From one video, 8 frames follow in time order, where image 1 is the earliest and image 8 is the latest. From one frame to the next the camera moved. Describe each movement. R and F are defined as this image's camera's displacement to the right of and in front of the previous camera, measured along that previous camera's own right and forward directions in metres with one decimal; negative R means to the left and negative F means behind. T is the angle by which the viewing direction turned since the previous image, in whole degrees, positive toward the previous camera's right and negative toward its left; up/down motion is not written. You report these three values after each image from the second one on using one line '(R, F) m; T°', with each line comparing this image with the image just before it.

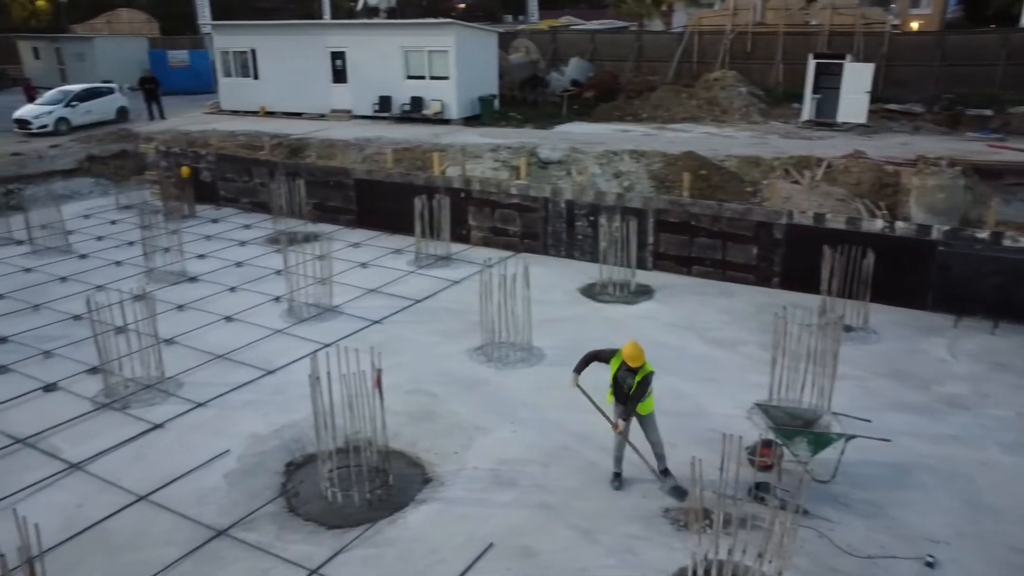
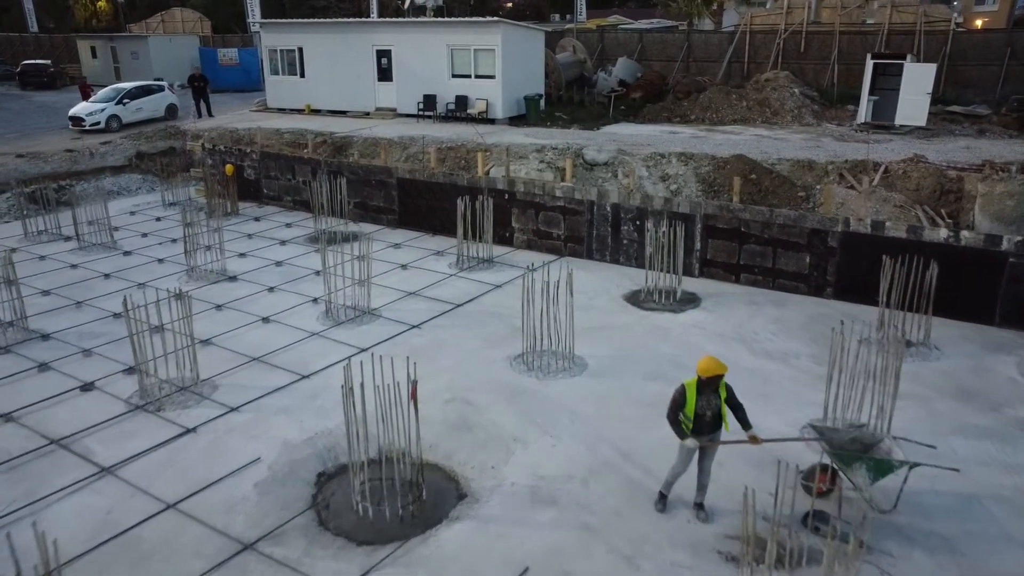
(0.0, +0.2) m; -3°
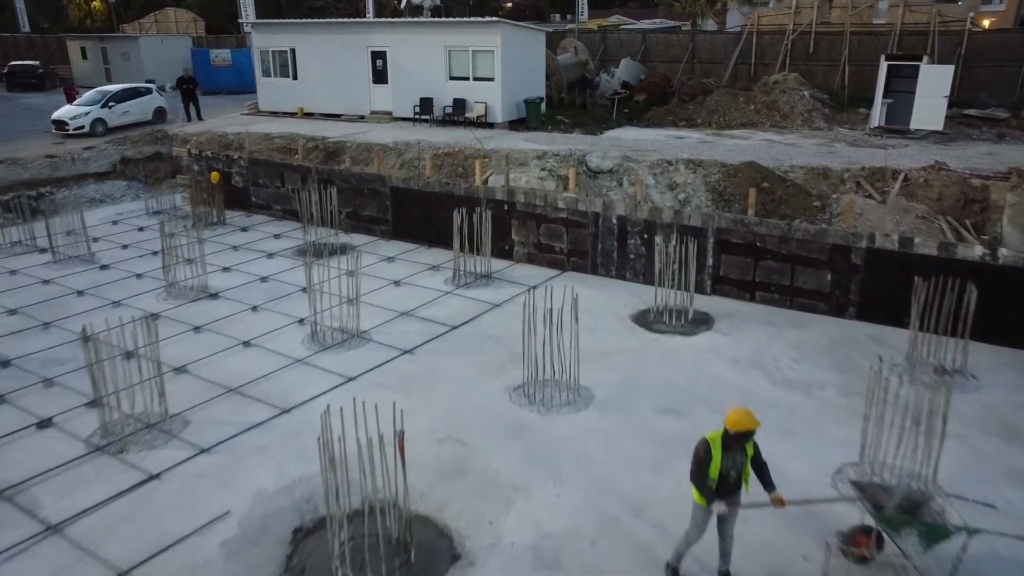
(0.0, +0.7) m; 0°
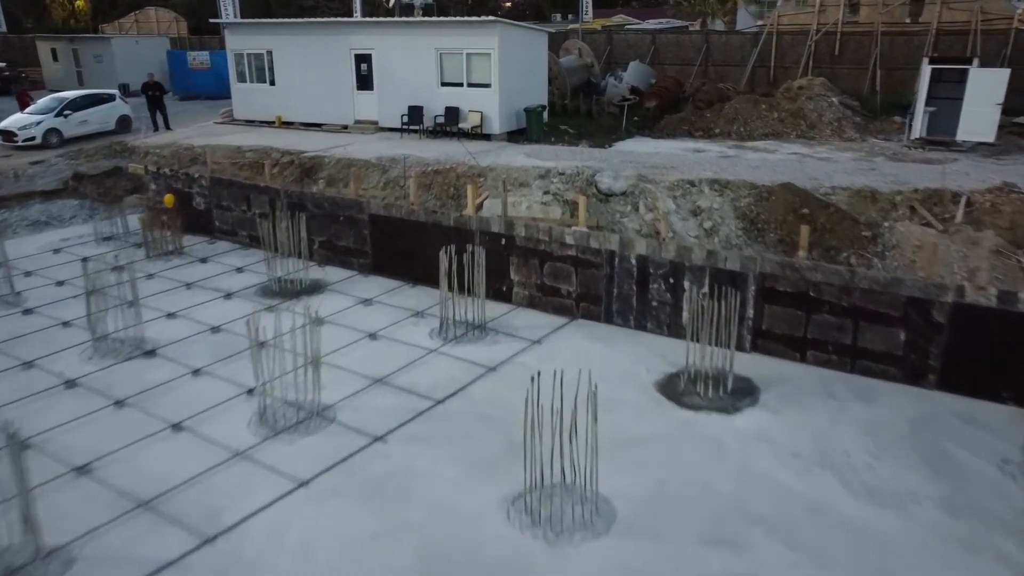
(0.0, +1.7) m; 0°
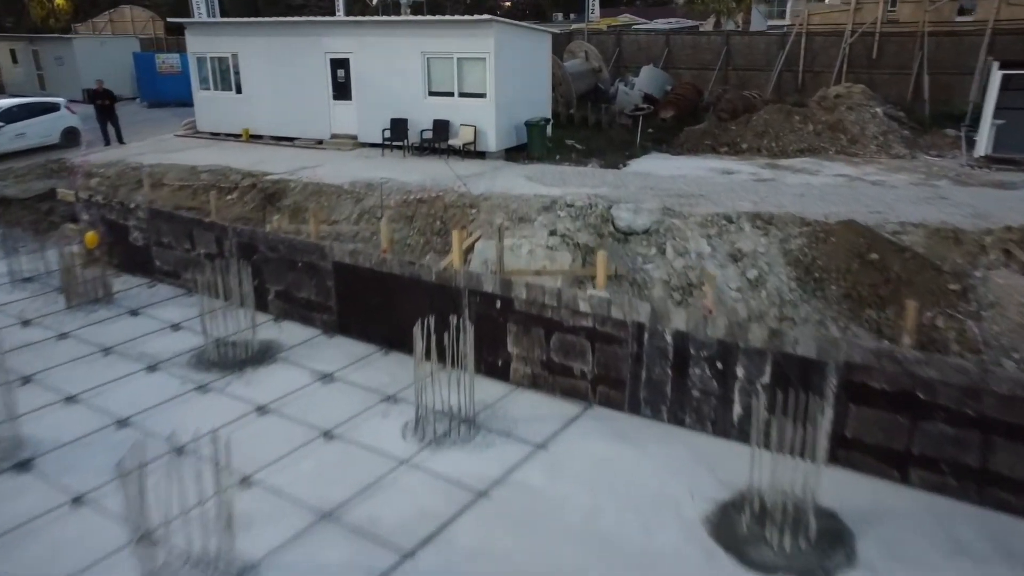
(0.0, +2.1) m; 0°
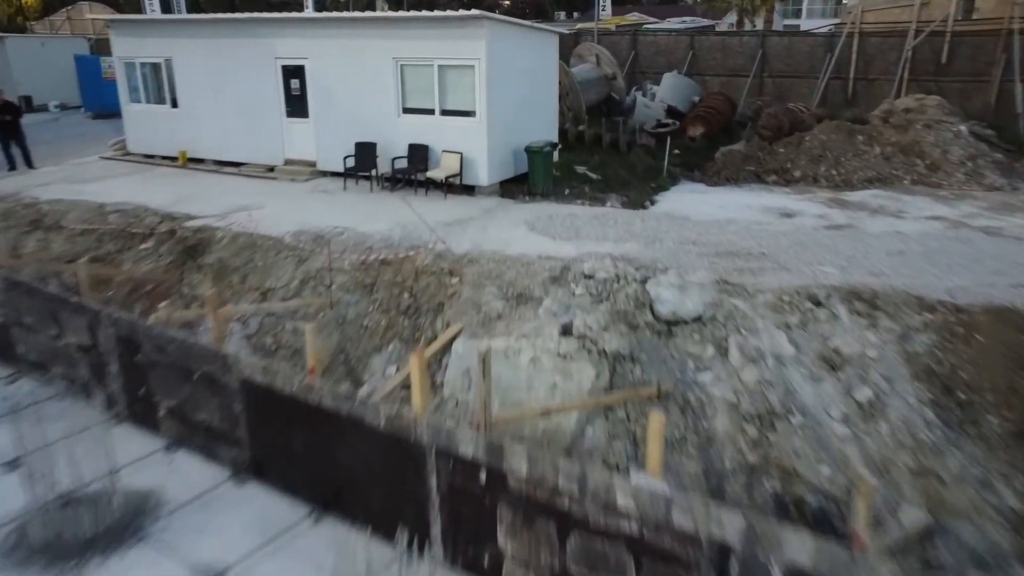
(0.0, +2.8) m; 0°
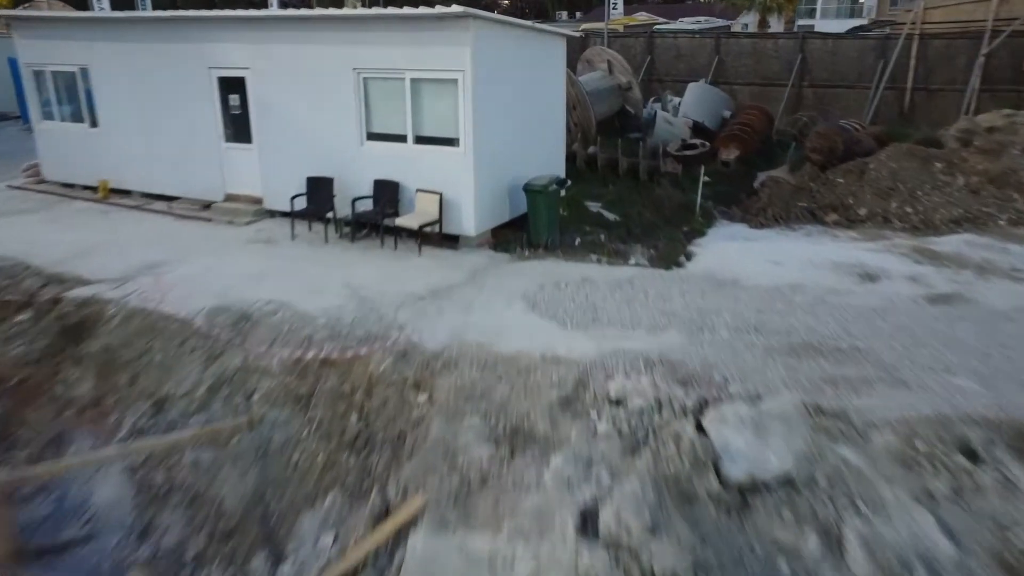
(+0.1, +2.3) m; 0°
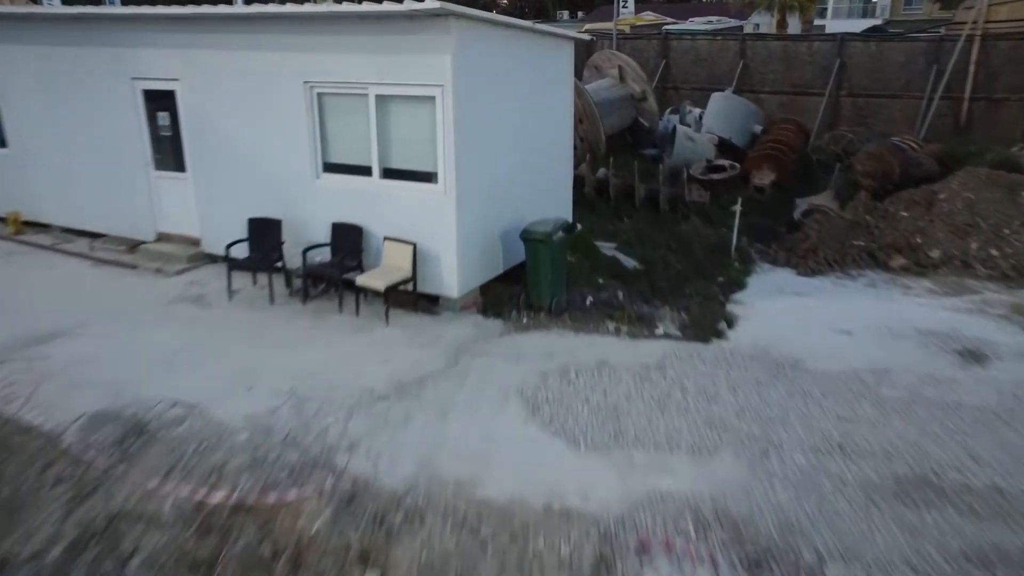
(0.0, +1.7) m; 0°
